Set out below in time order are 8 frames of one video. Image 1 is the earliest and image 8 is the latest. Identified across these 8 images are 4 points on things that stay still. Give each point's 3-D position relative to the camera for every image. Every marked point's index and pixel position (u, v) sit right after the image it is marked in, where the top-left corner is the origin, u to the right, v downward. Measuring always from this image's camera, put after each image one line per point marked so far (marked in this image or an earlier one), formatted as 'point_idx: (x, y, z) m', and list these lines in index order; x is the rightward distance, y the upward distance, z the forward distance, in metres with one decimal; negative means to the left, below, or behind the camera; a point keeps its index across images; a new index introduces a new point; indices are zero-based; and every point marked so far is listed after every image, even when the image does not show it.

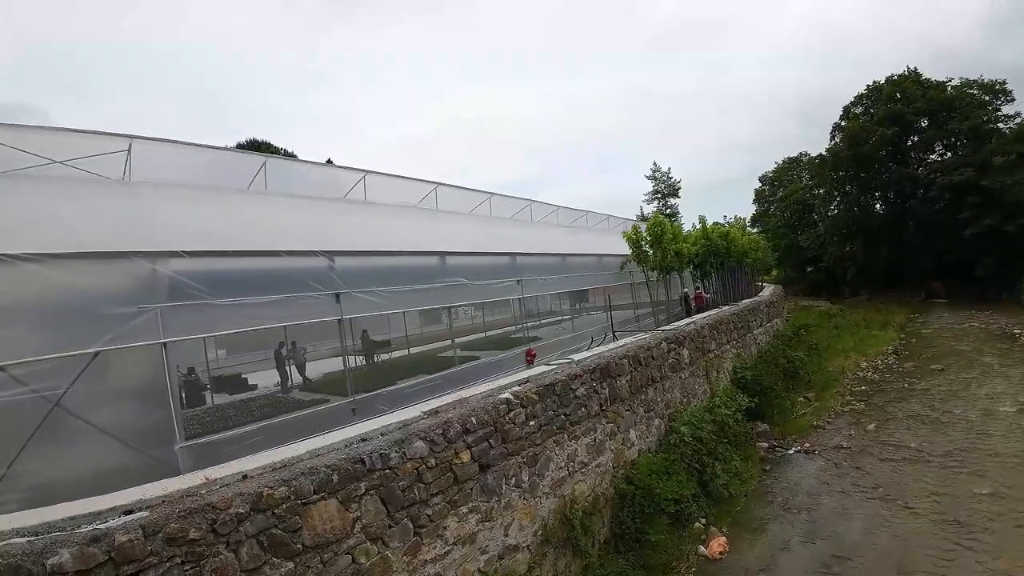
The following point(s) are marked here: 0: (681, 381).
0: (+2.3, -1.3, +6.5) m
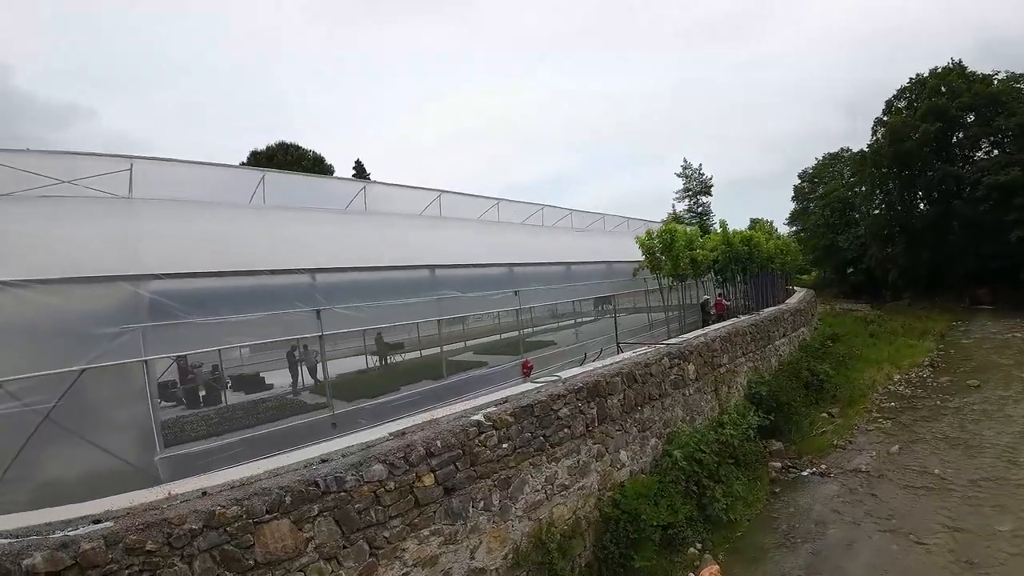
0: (+2.2, -1.4, +6.3) m
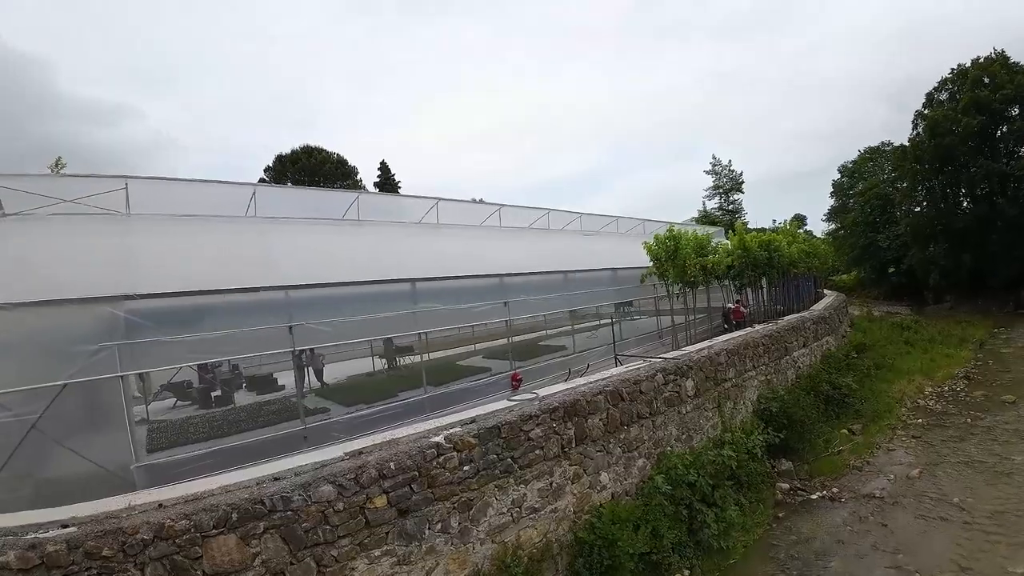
0: (+2.1, -1.6, +6.0) m
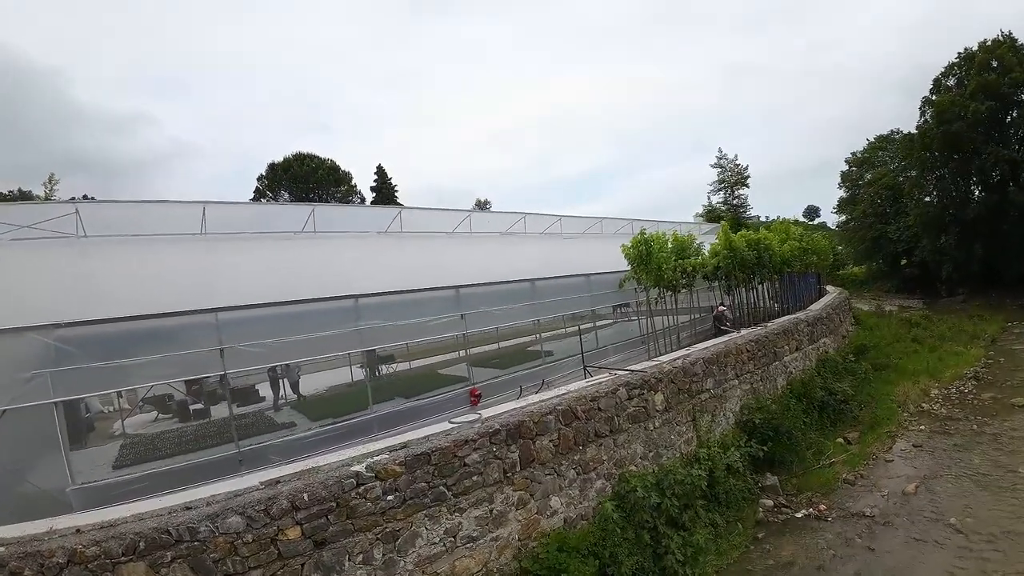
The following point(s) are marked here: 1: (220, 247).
0: (+1.6, -1.7, +5.7) m
1: (-4.0, +0.5, +6.5) m
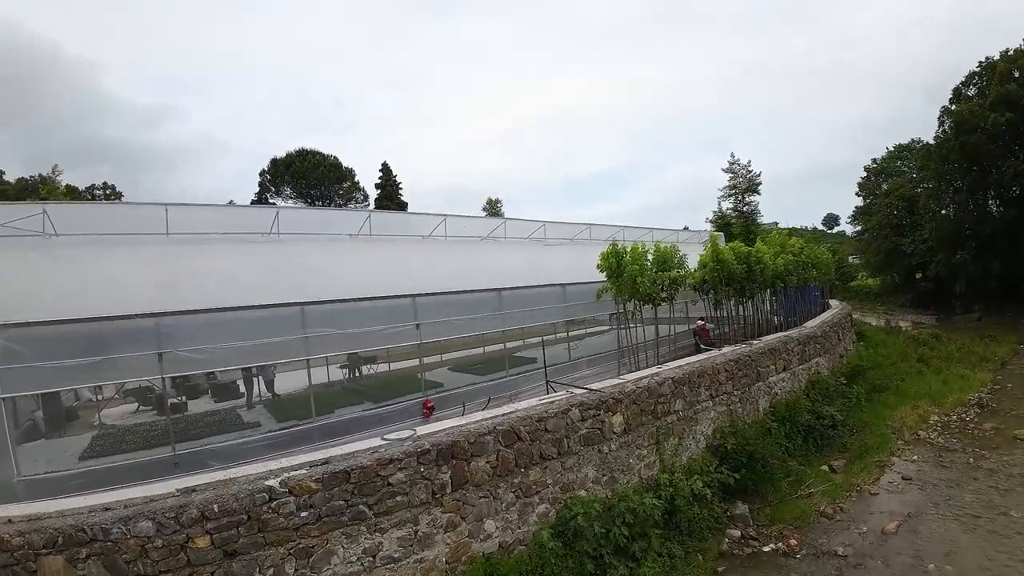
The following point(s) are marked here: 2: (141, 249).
0: (+1.0, -1.9, +5.4) m
1: (-4.4, +0.5, +6.5) m
2: (-4.8, +0.5, +6.2) m
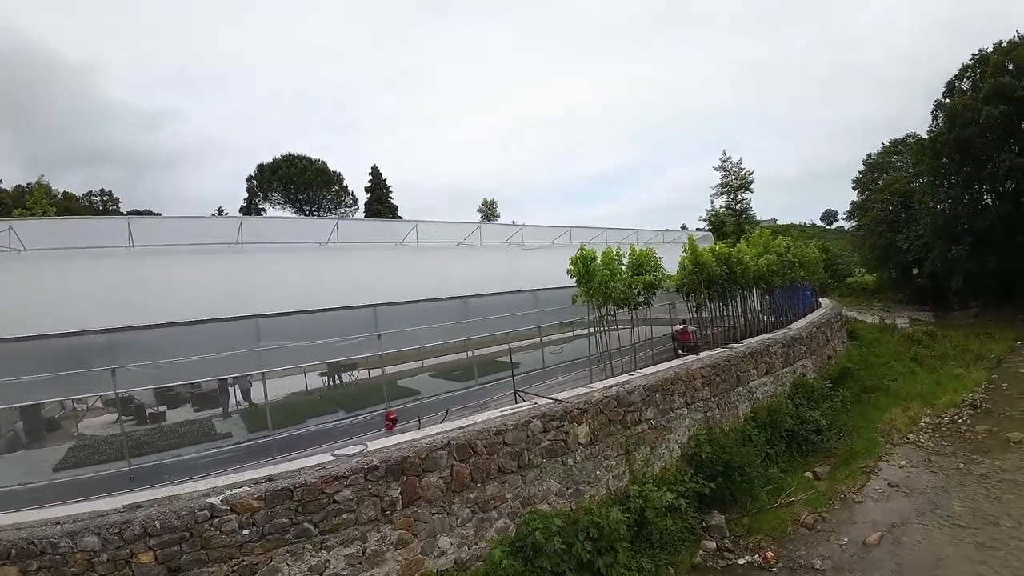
0: (+0.6, -2.0, +5.3) m
1: (-4.9, +0.4, +6.4) m
2: (-5.2, +0.3, +6.2) m
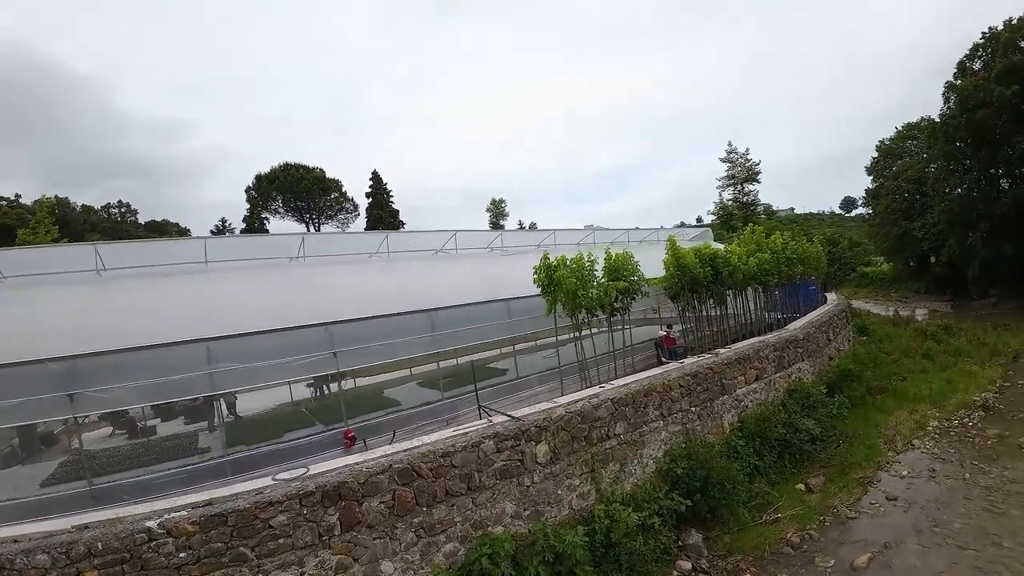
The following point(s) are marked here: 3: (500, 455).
0: (+0.1, -2.1, +5.1) m
1: (-5.3, +0.1, +6.5) m
2: (-5.7, +0.1, +6.3) m
3: (-0.1, -1.7, +5.0) m
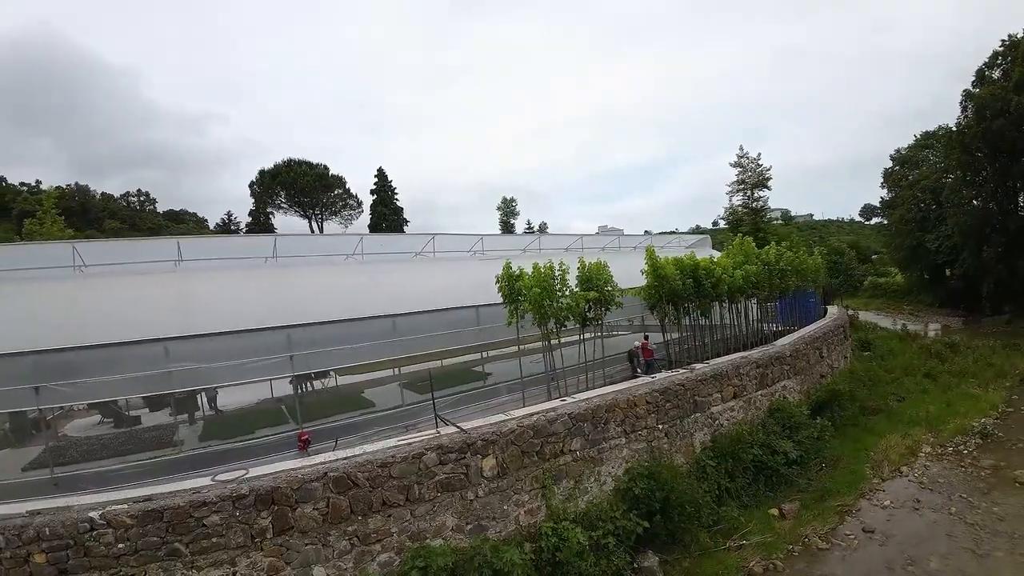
0: (-0.5, -2.2, +5.0) m
1: (-5.8, +0.2, +6.7) m
2: (-6.1, +0.1, +6.4) m
3: (-0.7, -1.8, +4.9) m
